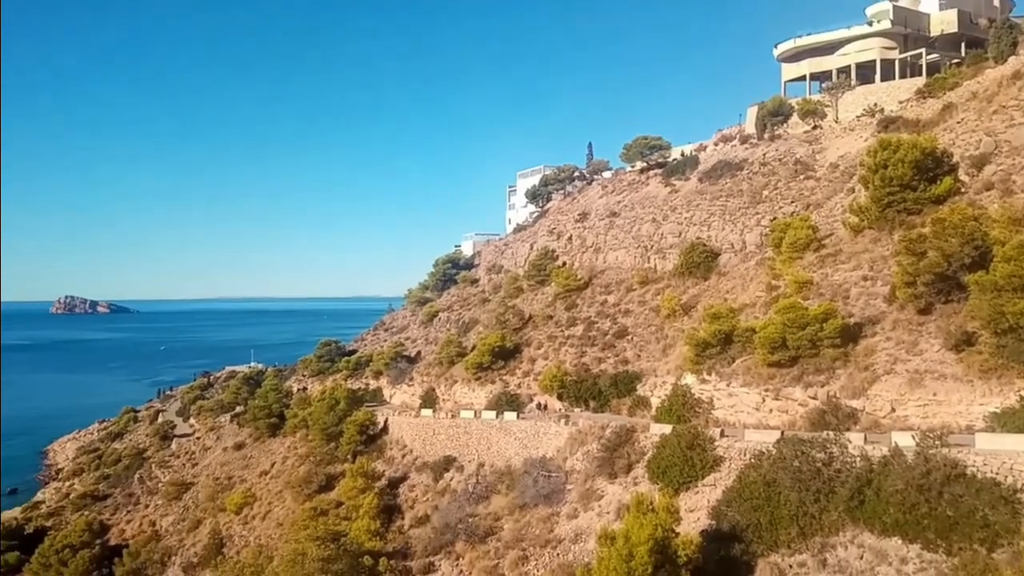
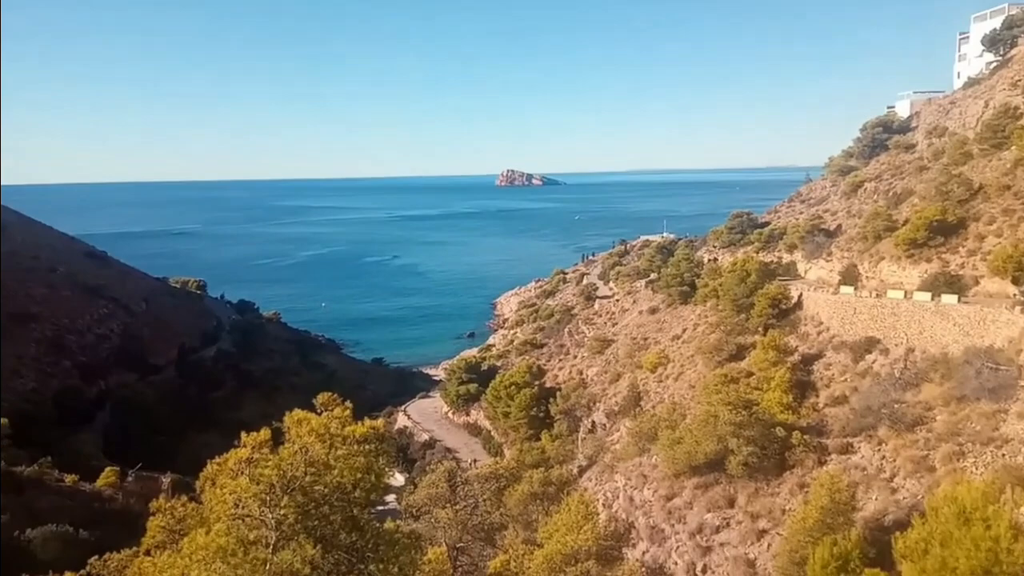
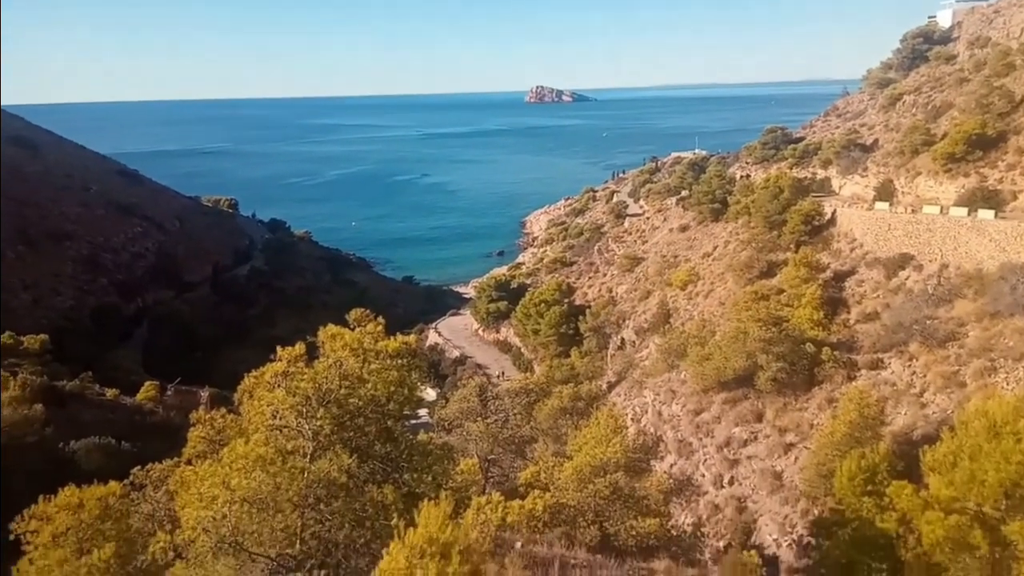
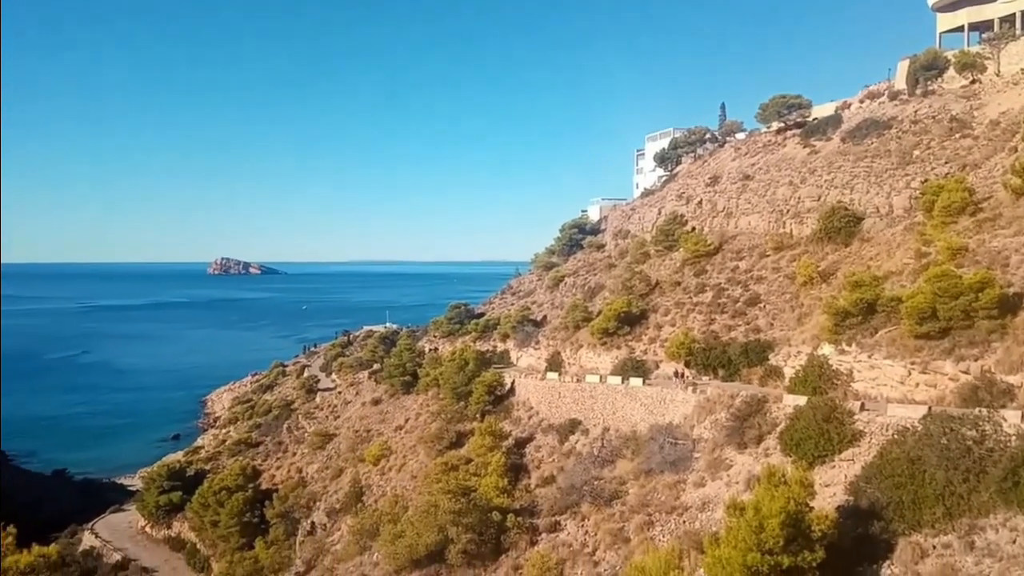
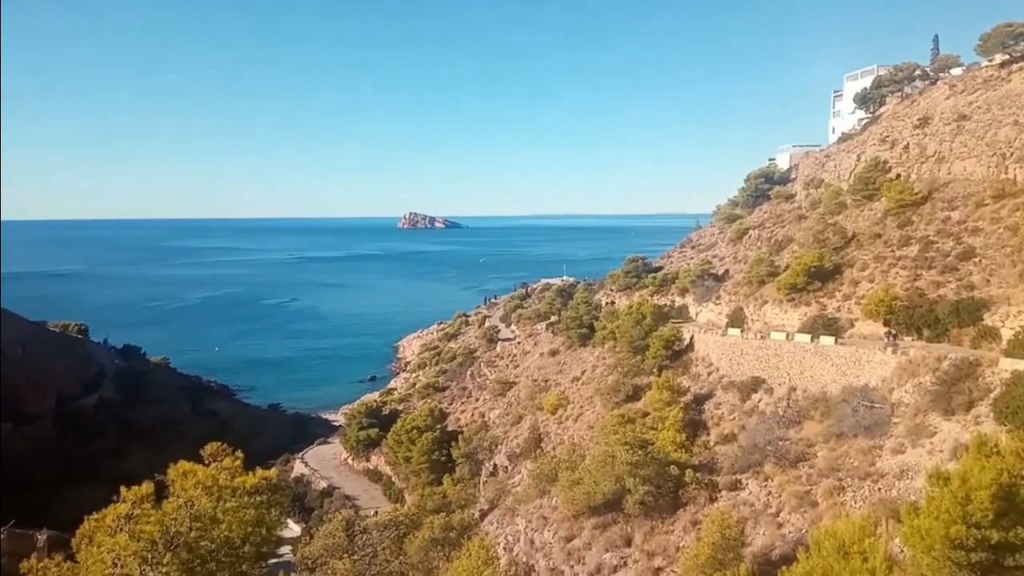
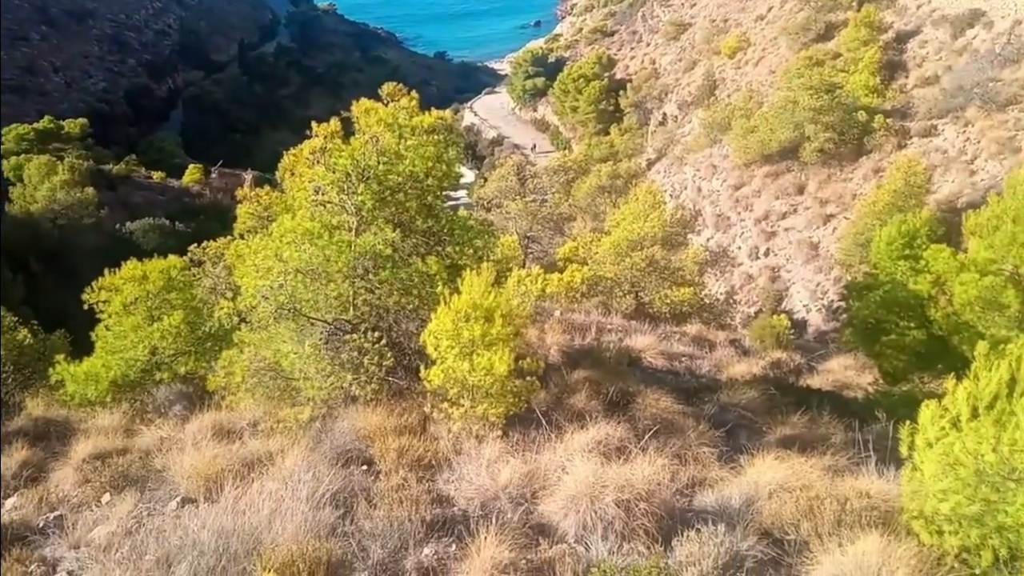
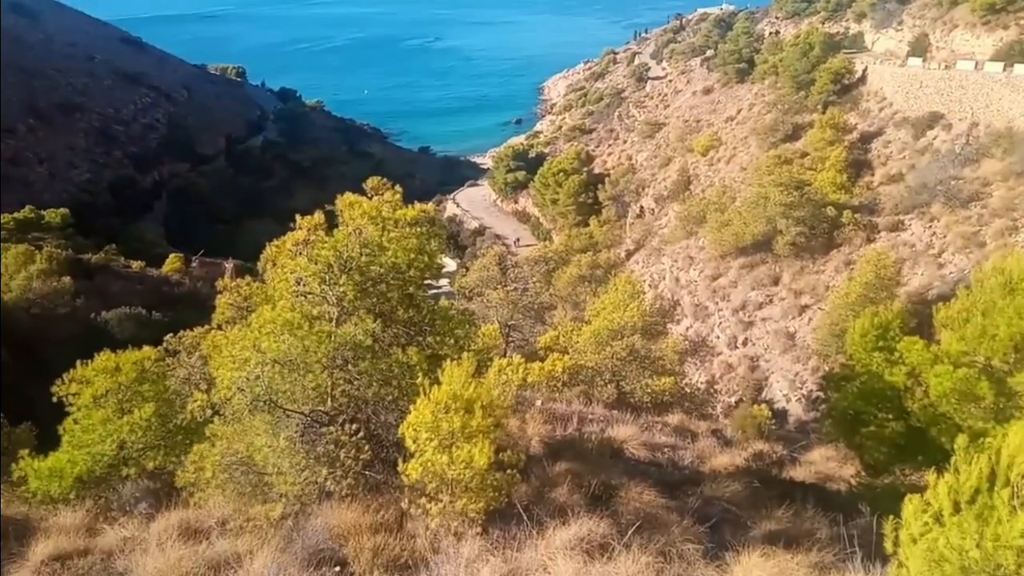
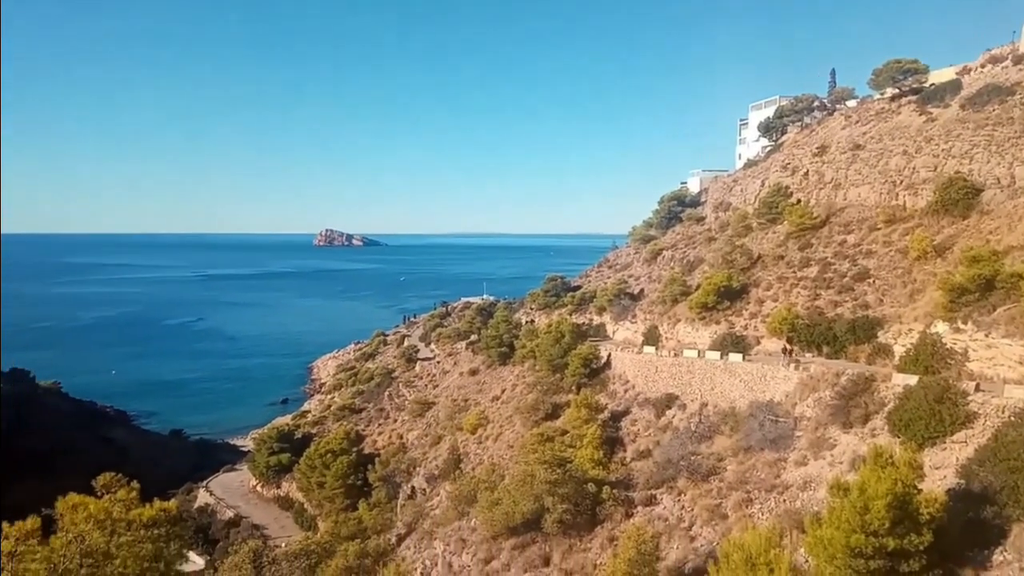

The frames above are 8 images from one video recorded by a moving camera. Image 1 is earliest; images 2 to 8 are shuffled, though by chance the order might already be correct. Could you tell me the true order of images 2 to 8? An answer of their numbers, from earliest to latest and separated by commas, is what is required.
4, 8, 5, 2, 3, 7, 6
